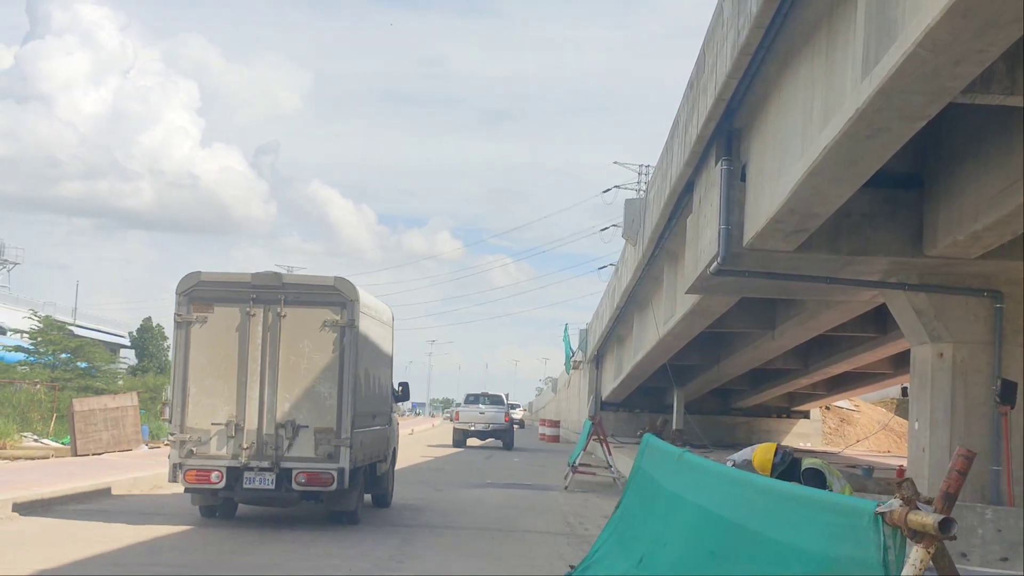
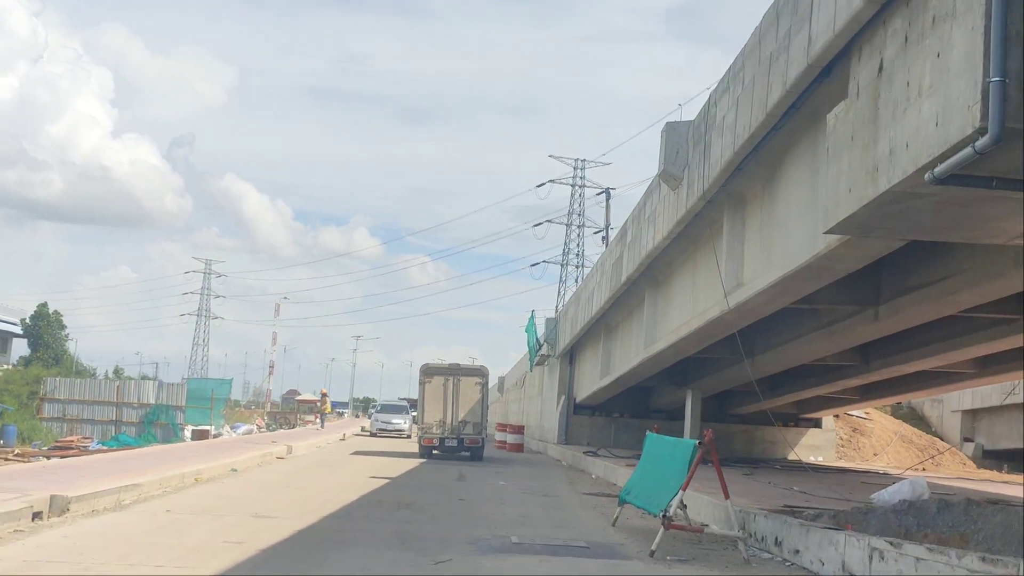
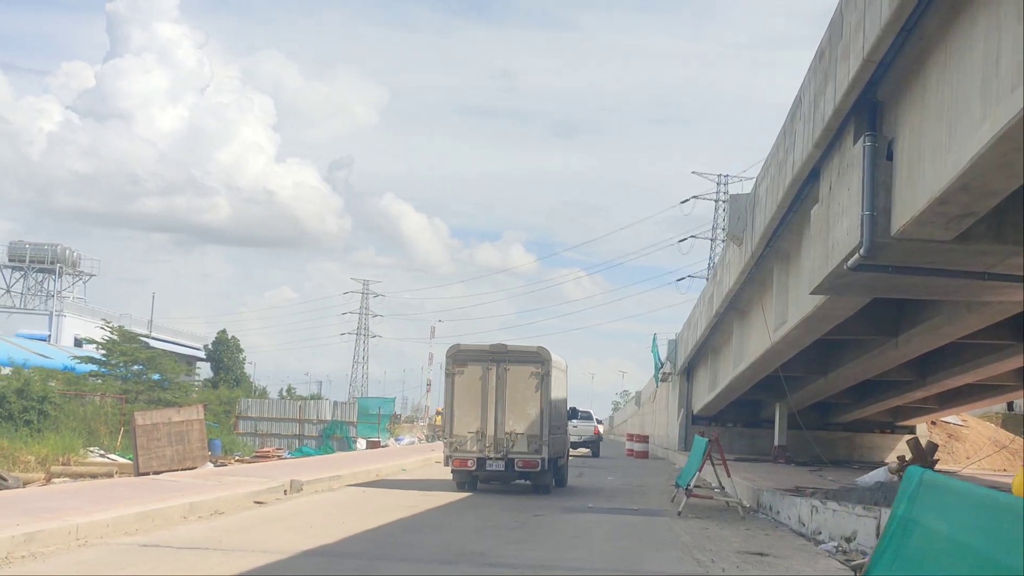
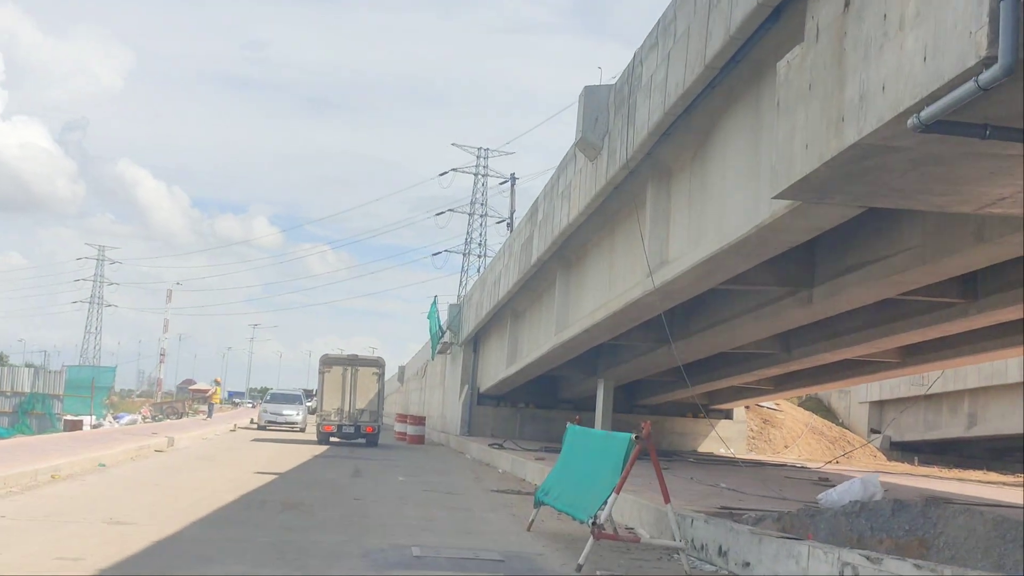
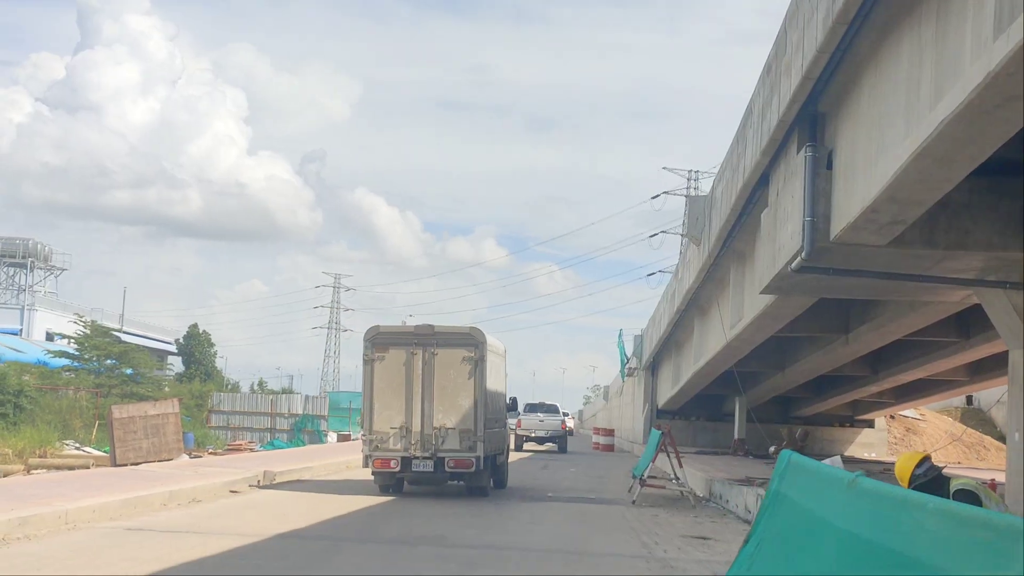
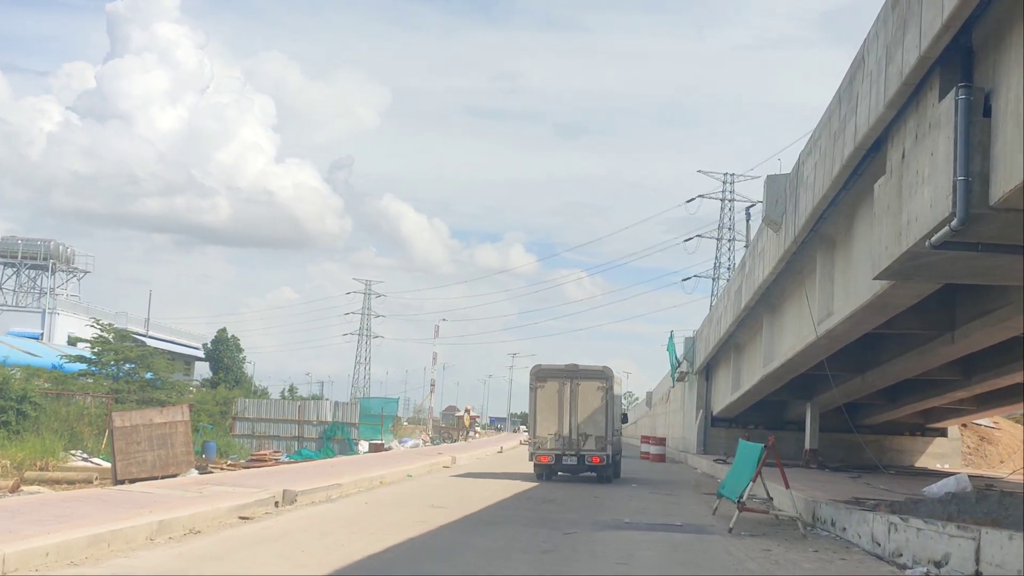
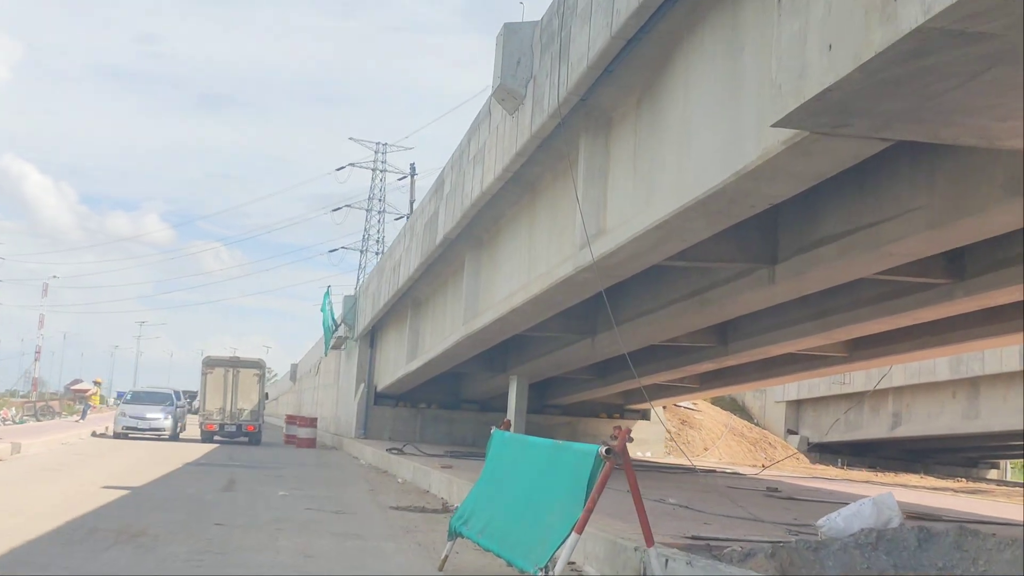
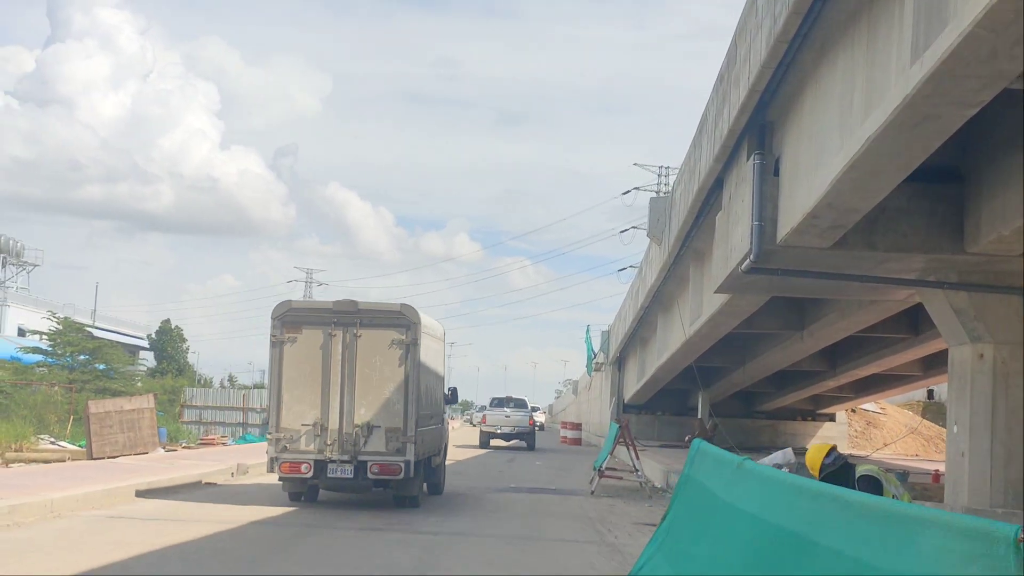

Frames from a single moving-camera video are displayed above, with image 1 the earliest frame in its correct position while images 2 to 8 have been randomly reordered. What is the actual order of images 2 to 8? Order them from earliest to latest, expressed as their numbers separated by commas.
8, 5, 3, 6, 2, 4, 7
